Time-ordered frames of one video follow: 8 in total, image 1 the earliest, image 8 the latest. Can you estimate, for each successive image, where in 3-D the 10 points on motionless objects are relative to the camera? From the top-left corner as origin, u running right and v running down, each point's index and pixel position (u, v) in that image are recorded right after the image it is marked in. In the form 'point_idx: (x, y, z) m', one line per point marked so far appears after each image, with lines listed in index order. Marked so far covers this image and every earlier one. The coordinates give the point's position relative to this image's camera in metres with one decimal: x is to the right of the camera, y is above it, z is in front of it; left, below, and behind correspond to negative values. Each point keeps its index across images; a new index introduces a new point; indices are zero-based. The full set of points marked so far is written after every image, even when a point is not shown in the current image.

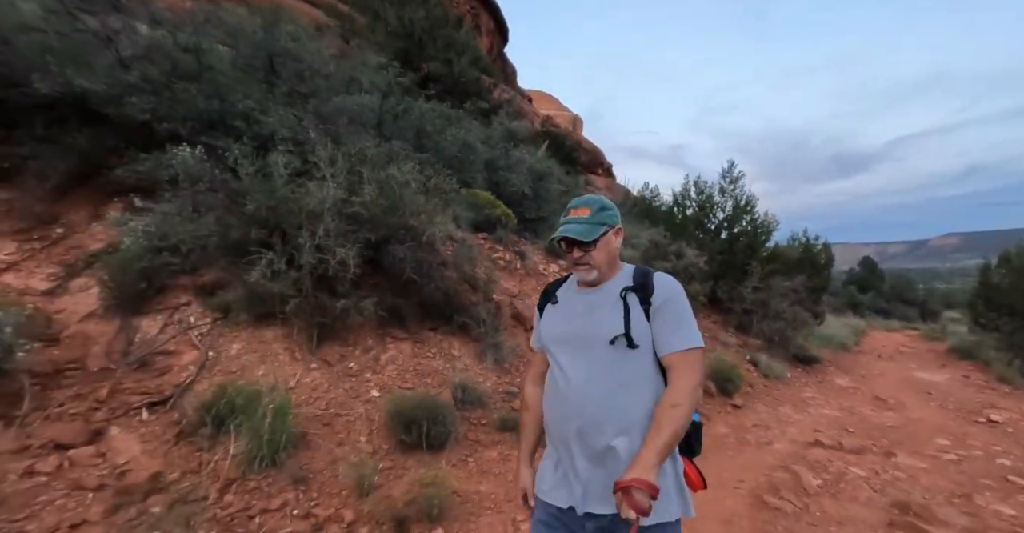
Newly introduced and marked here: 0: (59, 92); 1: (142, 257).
0: (-4.5, +1.7, +4.8) m
1: (-3.6, +0.1, +4.3) m
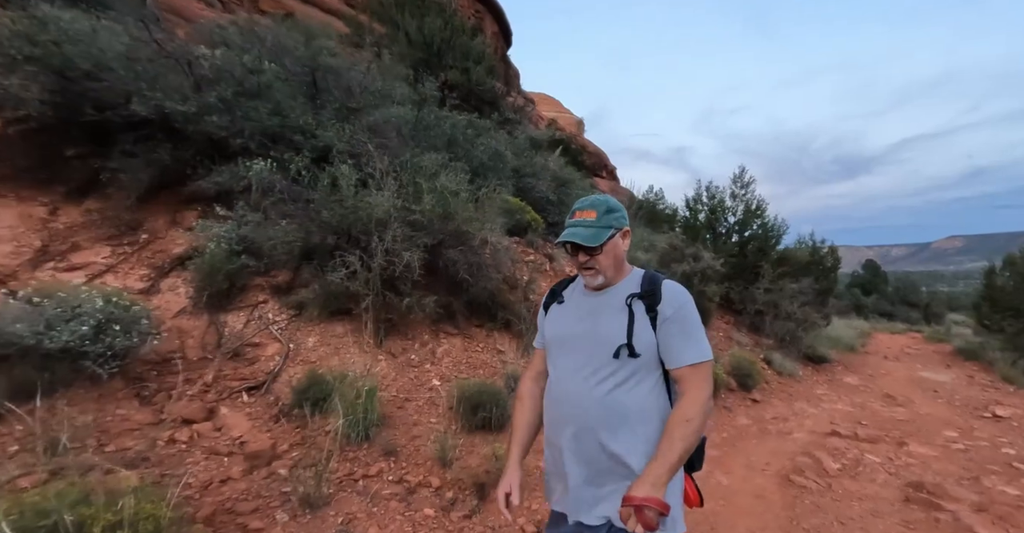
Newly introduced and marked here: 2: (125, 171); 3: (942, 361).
0: (-4.0, +1.7, +5.3) m
1: (-3.1, 0.0, +4.8) m
2: (-4.8, +1.2, +5.4) m
3: (+10.2, -2.4, +10.7) m
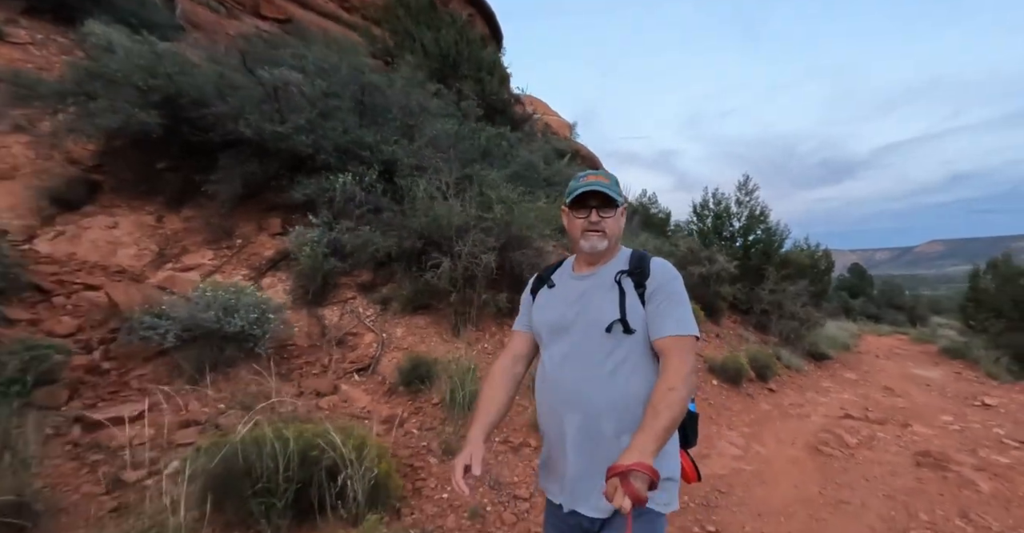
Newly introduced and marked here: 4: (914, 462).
0: (-3.3, +1.7, +6.0) m
1: (-2.4, 0.0, +5.4) m
2: (-4.0, +1.2, +6.0) m
3: (+10.9, -2.4, +11.6) m
4: (+4.3, -2.1, +4.7) m
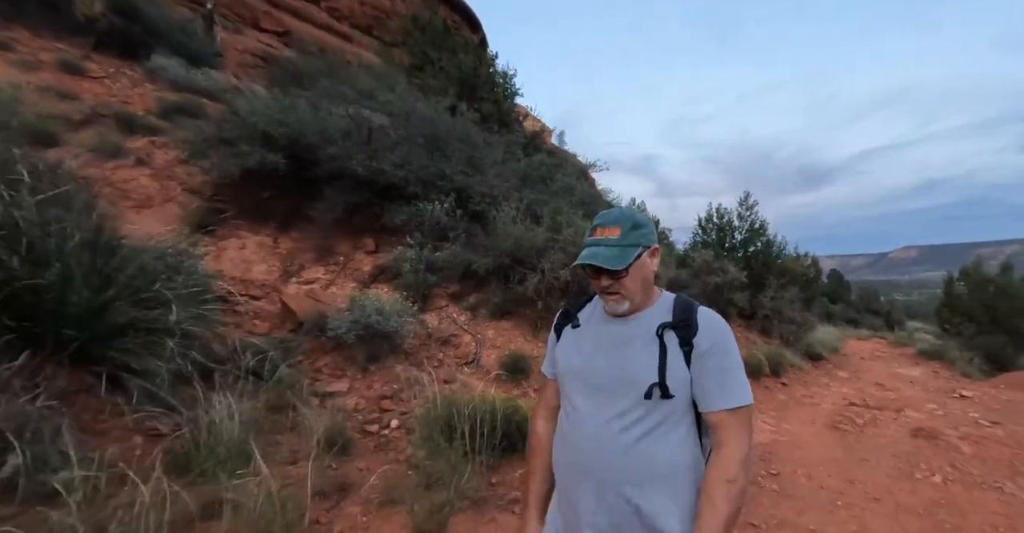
0: (-2.3, +1.5, +7.0) m
1: (-1.3, -0.1, +6.4) m
2: (-3.0, +1.0, +7.0) m
3: (+11.7, -2.7, +13.0) m
4: (+5.4, -2.2, +5.9) m
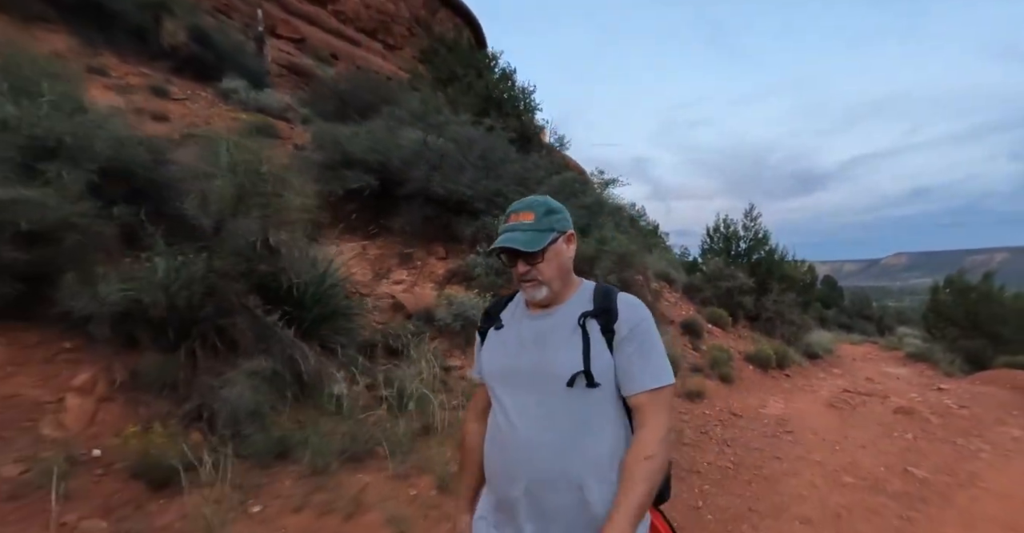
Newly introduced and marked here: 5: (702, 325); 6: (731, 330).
0: (-1.3, +1.4, +8.3) m
1: (-0.4, -0.2, +7.7) m
2: (-2.1, +0.9, +8.3) m
3: (+12.6, -3.0, +14.4) m
4: (+6.3, -2.4, +7.3) m
5: (+3.7, -1.1, +8.7) m
6: (+5.4, -1.6, +10.8) m
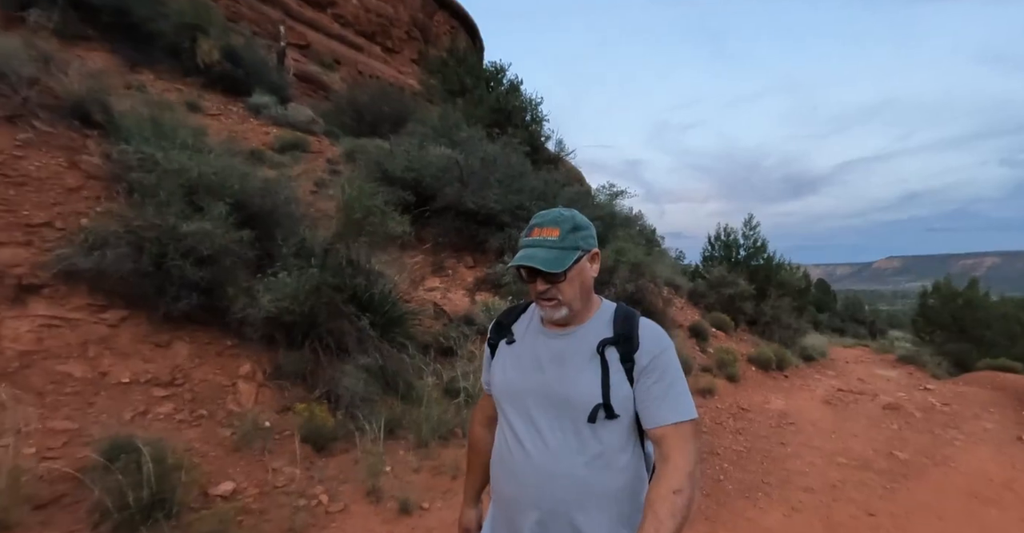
0: (-0.8, +1.3, +9.0) m
1: (+0.1, -0.4, +8.5) m
2: (-1.6, +0.7, +9.0) m
3: (+13.0, -3.2, +15.2) m
4: (+6.8, -2.6, +8.1) m
5: (+4.2, -1.3, +9.4) m
6: (+5.8, -1.8, +11.6) m
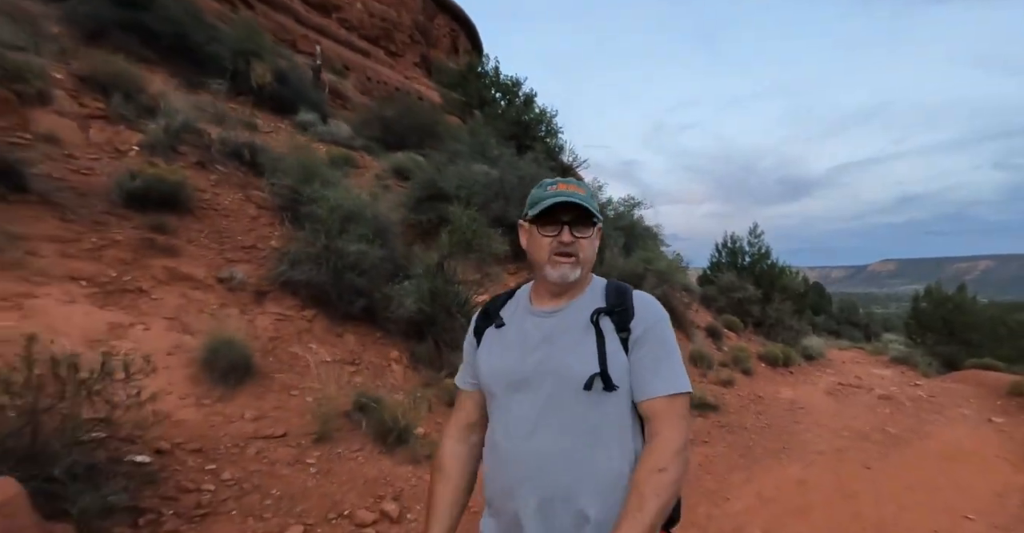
0: (0.0, +1.1, +10.1) m
1: (+0.9, -0.5, +9.5) m
2: (-0.8, +0.6, +10.1) m
3: (+13.7, -3.4, +16.4) m
4: (+7.6, -2.7, +9.2) m
5: (+5.0, -1.5, +10.6) m
6: (+6.6, -1.9, +12.7) m
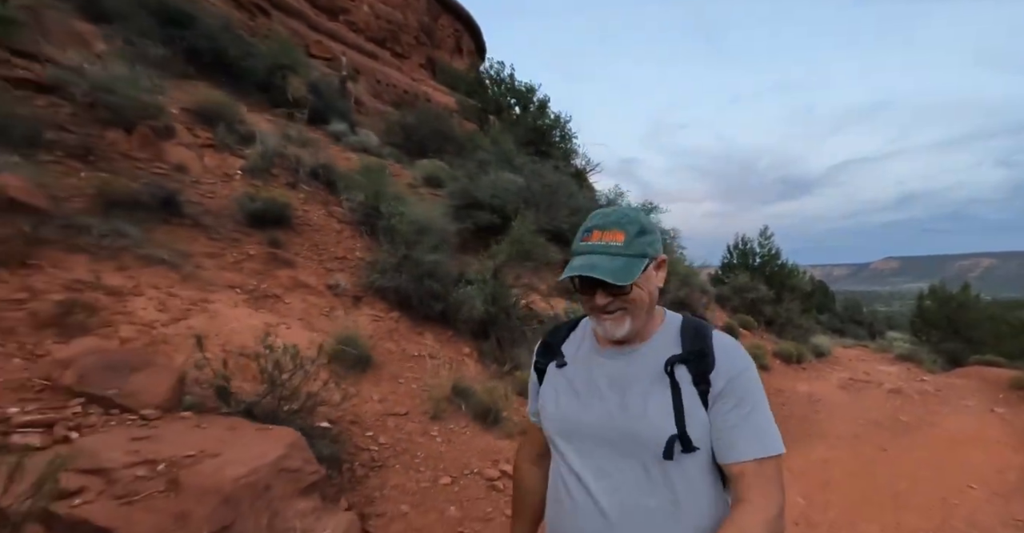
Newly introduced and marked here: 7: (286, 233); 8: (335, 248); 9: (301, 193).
0: (+0.7, +1.1, +10.8) m
1: (+1.6, -0.6, +10.2) m
2: (-0.1, +0.5, +10.8) m
3: (+14.5, -3.5, +16.9) m
4: (+8.3, -2.8, +9.8) m
5: (+5.7, -1.5, +11.2) m
6: (+7.3, -2.0, +13.3) m
7: (-2.5, +0.4, +4.8) m
8: (-2.0, +0.2, +5.1) m
9: (-2.7, +1.0, +5.6) m
